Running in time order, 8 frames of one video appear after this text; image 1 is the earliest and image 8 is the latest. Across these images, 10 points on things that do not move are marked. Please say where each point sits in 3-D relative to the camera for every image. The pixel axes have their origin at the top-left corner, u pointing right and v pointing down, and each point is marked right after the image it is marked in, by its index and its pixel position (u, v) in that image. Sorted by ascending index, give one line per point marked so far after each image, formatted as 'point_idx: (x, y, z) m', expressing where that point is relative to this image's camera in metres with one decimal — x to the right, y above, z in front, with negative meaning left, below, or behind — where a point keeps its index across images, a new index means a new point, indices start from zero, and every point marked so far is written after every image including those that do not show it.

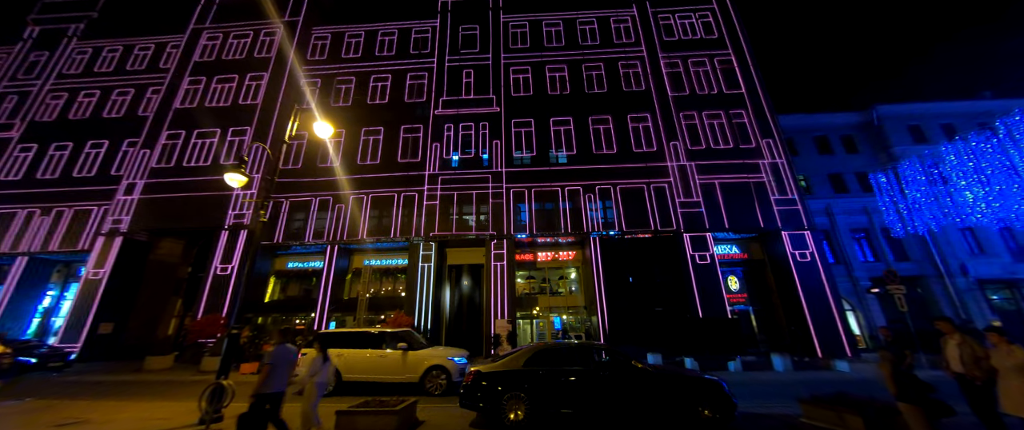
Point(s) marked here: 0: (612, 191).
0: (+4.9, +1.2, +16.9) m
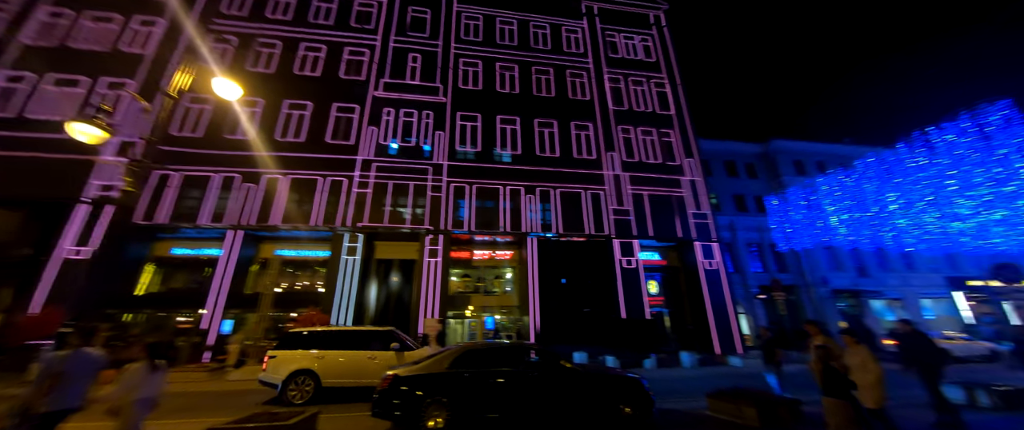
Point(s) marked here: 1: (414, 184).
0: (+2.0, +1.1, +17.2) m
1: (-4.9, +1.5, +16.4) m
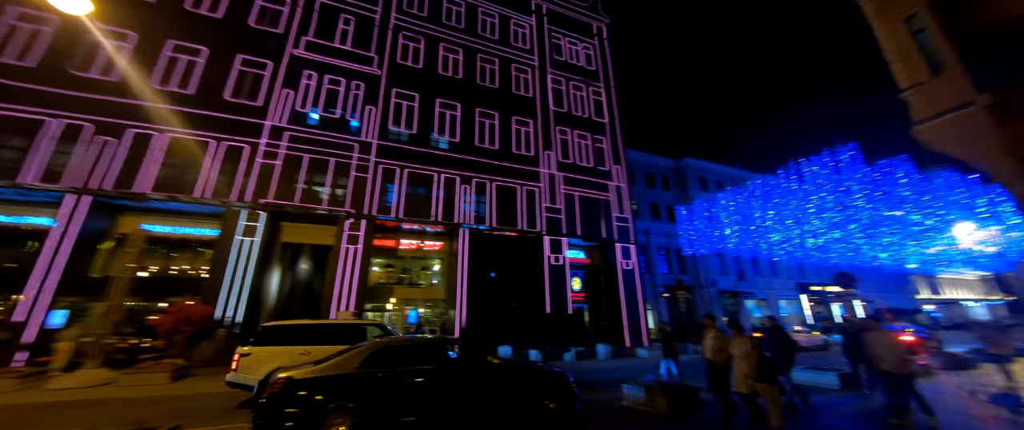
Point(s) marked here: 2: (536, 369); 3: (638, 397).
0: (-1.2, +1.4, +17.0) m
1: (-7.7, +2.4, +14.8) m
2: (+0.4, -2.7, +6.1) m
3: (+2.7, -3.8, +7.4) m
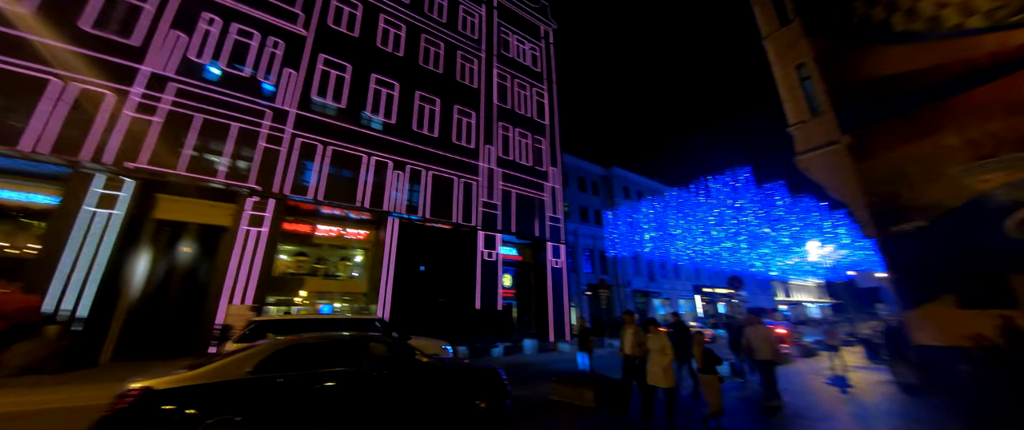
0: (-4.2, +1.9, +16.1) m
1: (-10.1, +3.2, +12.8) m
2: (-0.9, -2.6, +5.7) m
3: (+1.1, -3.8, +7.5) m
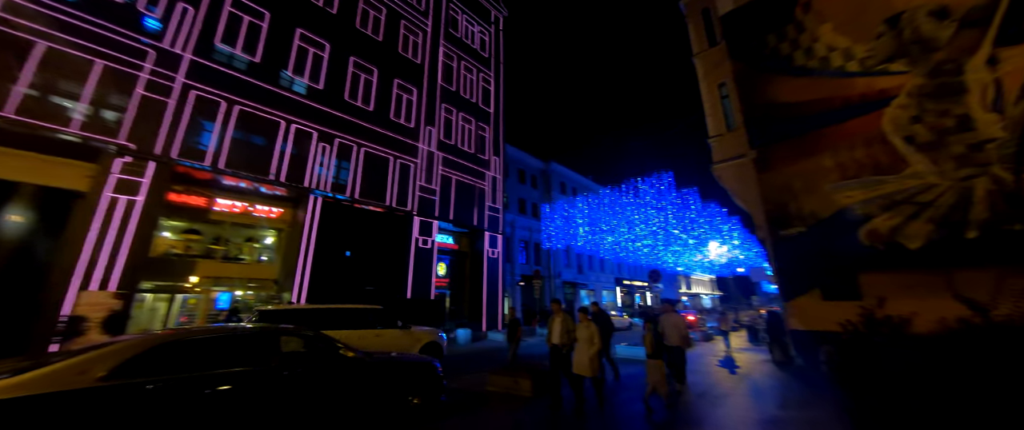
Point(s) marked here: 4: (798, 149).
0: (-6.8, +2.7, +14.6) m
1: (-11.9, +4.3, +10.2) m
2: (-1.8, -2.3, +5.2) m
3: (-0.3, -3.6, +7.3) m
4: (+7.7, +1.8, +9.2) m
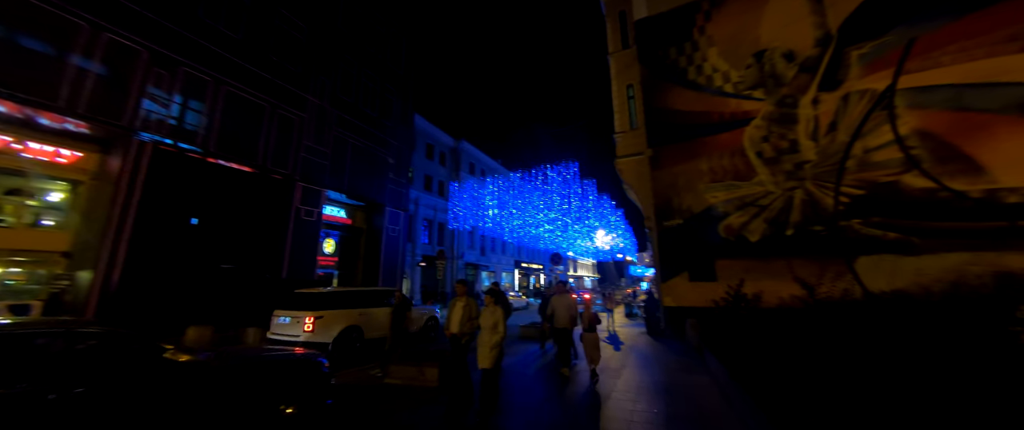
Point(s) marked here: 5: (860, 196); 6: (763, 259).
0: (-10.1, +4.1, +11.2) m
1: (-13.4, +5.7, +5.3) m
2: (-2.8, -1.7, +4.0) m
3: (-2.1, -3.0, +6.5) m
4: (+5.3, +1.9, +10.6) m
5: (+8.6, +0.5, +8.5) m
6: (+6.8, -1.2, +9.2) m
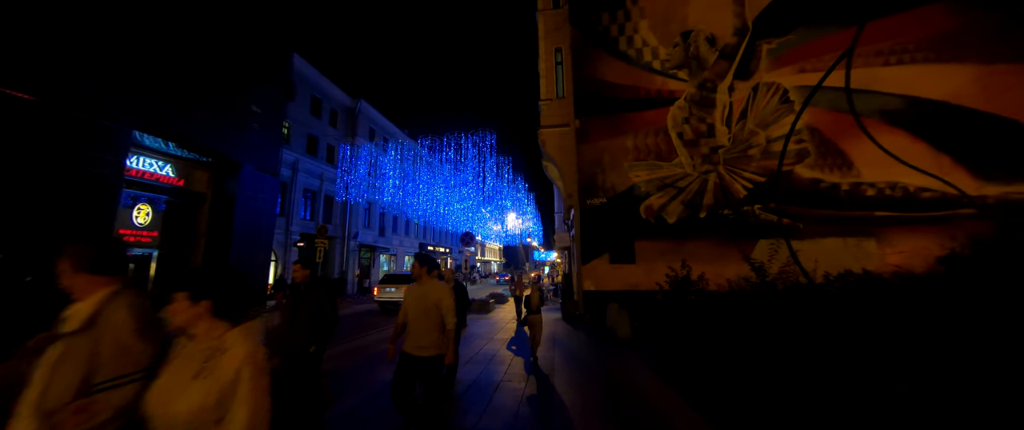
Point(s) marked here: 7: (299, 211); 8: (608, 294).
0: (-11.9, +5.3, +6.1) m
1: (-13.4, +6.8, -0.6) m
2: (-3.3, -1.1, +1.5) m
3: (-3.4, -2.3, +4.1) m
4: (+2.8, +2.5, +9.9) m
5: (+6.5, +0.9, +8.9) m
6: (+4.4, -0.7, +9.1) m
7: (-12.1, +0.1, +18.5) m
8: (+2.6, -2.1, +9.2) m
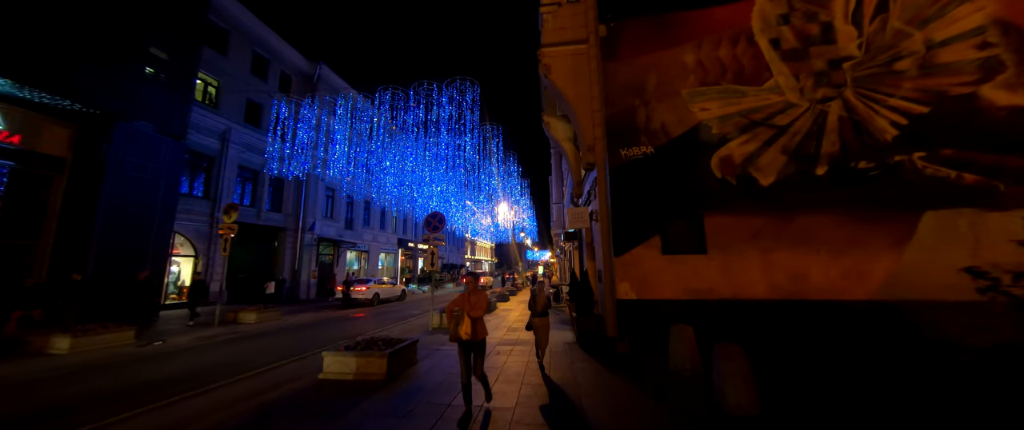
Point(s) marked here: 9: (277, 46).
0: (-12.1, +6.1, +2.0) m
1: (-13.4, +7.5, -4.6) m
2: (-3.4, -0.4, -2.4) m
3: (-3.6, -1.6, +0.2) m
4: (+2.6, +3.2, +6.2) m
5: (+6.3, +1.5, +5.2) m
6: (+4.2, 0.0, +5.4) m
7: (-12.5, +0.8, +14.4) m
8: (+2.4, -1.4, +5.5) m
9: (-12.4, +8.6, +16.7) m
